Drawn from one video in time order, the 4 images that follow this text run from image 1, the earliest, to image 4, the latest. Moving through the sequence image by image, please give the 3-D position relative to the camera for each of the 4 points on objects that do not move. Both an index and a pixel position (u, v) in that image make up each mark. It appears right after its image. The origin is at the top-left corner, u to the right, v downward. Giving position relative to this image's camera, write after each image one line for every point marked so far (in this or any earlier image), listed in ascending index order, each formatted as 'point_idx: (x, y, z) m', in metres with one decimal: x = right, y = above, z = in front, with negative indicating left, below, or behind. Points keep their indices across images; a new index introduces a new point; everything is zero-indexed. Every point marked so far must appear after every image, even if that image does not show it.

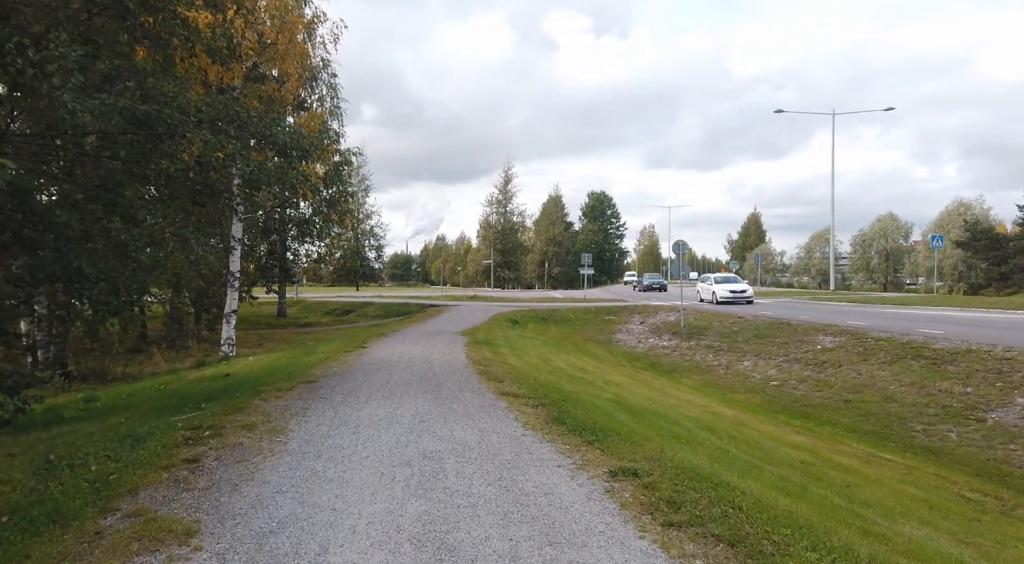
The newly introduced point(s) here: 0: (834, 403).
0: (+6.8, -2.6, +14.8) m
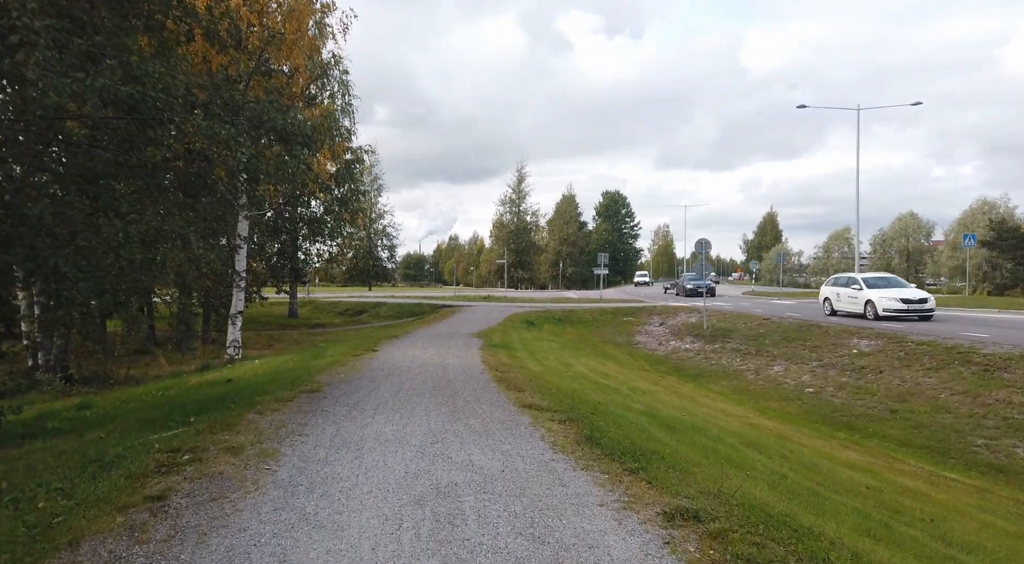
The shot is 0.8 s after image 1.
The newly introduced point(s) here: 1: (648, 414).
0: (+7.2, -2.6, +13.7) m
1: (+1.9, -1.8, +9.7) m
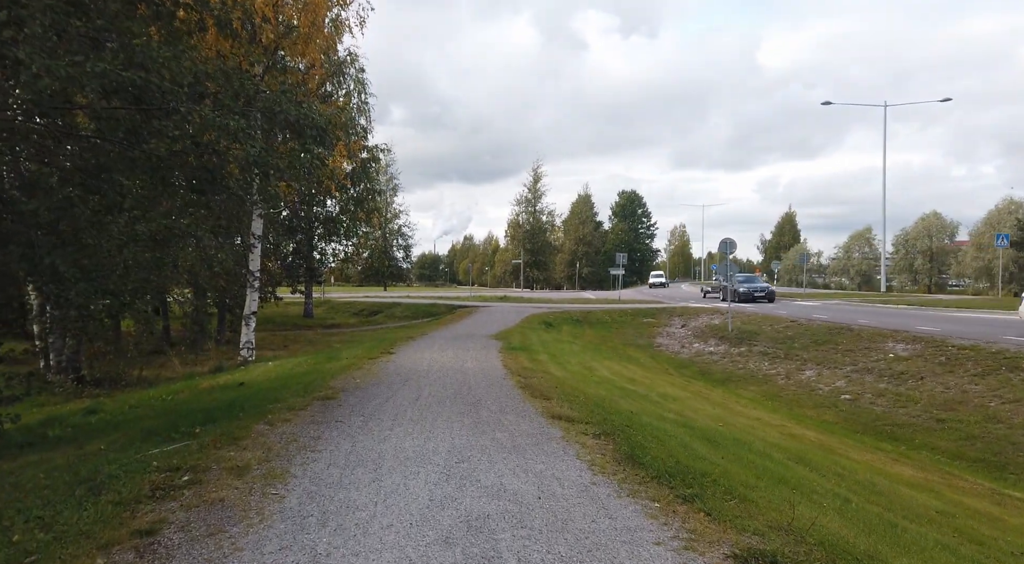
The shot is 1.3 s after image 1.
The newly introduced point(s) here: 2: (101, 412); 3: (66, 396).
0: (+7.6, -2.6, +12.9) m
1: (+2.2, -1.8, +9.0) m
2: (-7.7, -2.4, +13.0) m
3: (-11.7, -3.0, +18.3) m
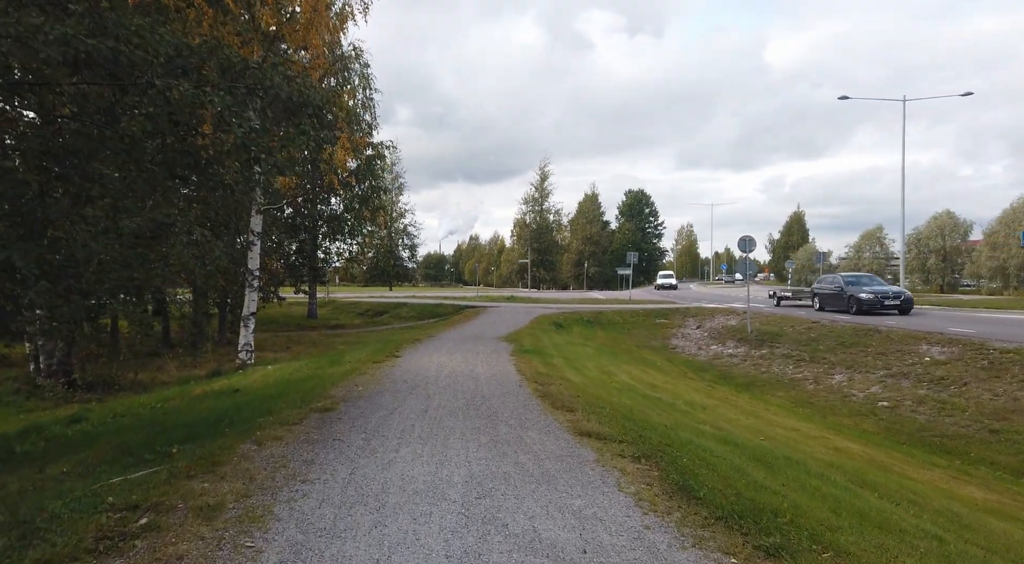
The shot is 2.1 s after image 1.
0: (+7.9, -2.6, +11.8) m
1: (+2.5, -1.8, +8.0) m
2: (-7.4, -2.4, +12.1) m
3: (-11.4, -3.0, +17.4) m
